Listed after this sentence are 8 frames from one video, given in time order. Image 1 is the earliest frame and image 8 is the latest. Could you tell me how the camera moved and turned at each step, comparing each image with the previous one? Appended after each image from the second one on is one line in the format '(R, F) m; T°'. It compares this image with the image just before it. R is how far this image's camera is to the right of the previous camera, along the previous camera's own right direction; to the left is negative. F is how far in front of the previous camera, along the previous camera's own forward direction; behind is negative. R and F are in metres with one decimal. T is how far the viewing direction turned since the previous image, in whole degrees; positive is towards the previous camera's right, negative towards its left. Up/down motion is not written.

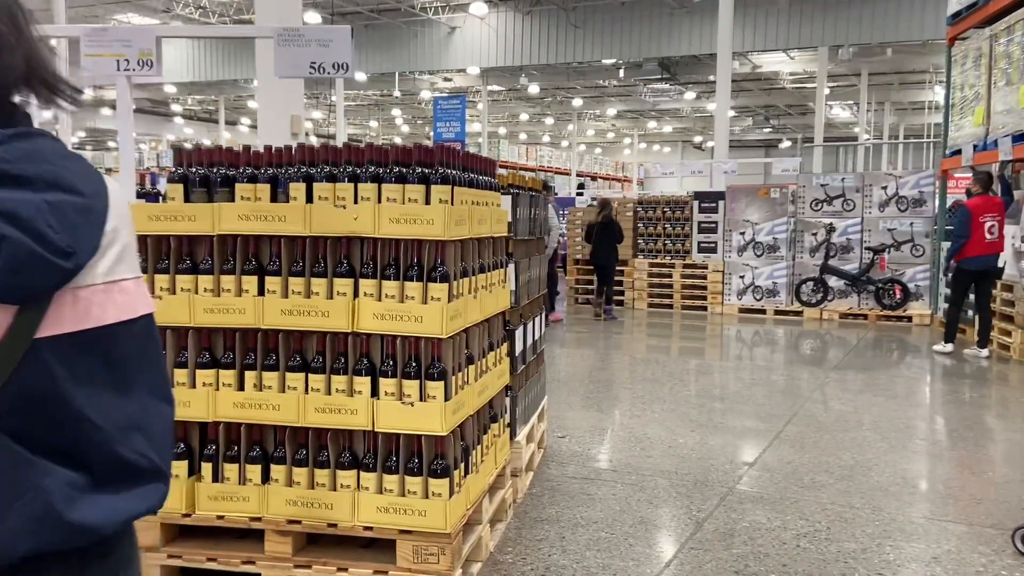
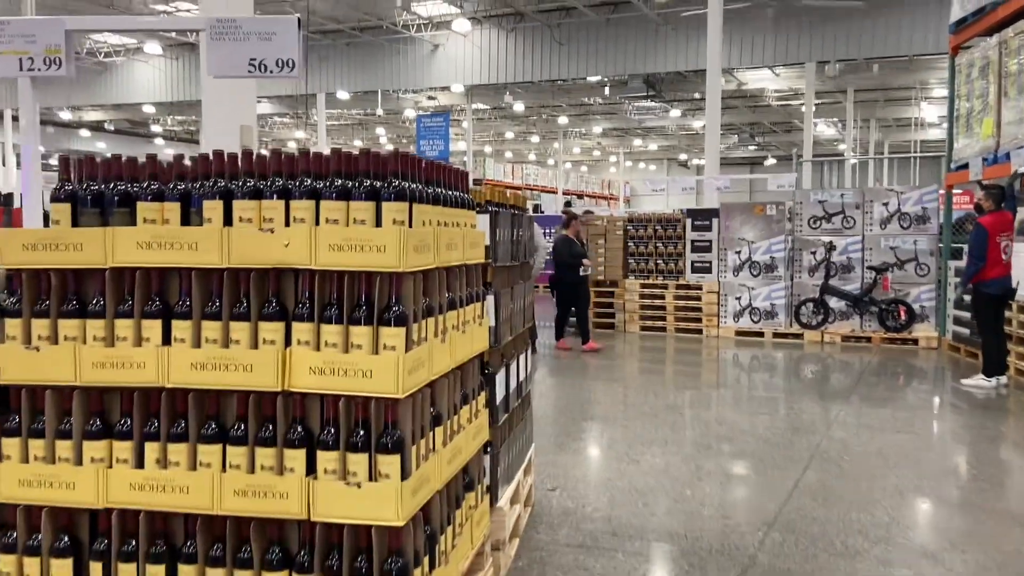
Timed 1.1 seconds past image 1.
(0.0, +0.6) m; +1°
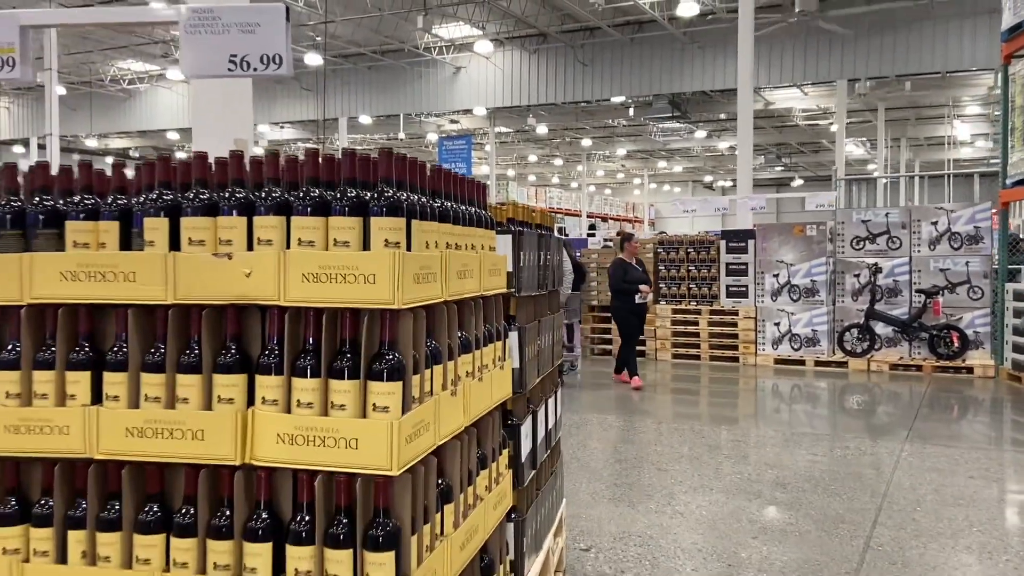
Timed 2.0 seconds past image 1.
(0.0, +0.5) m; -2°
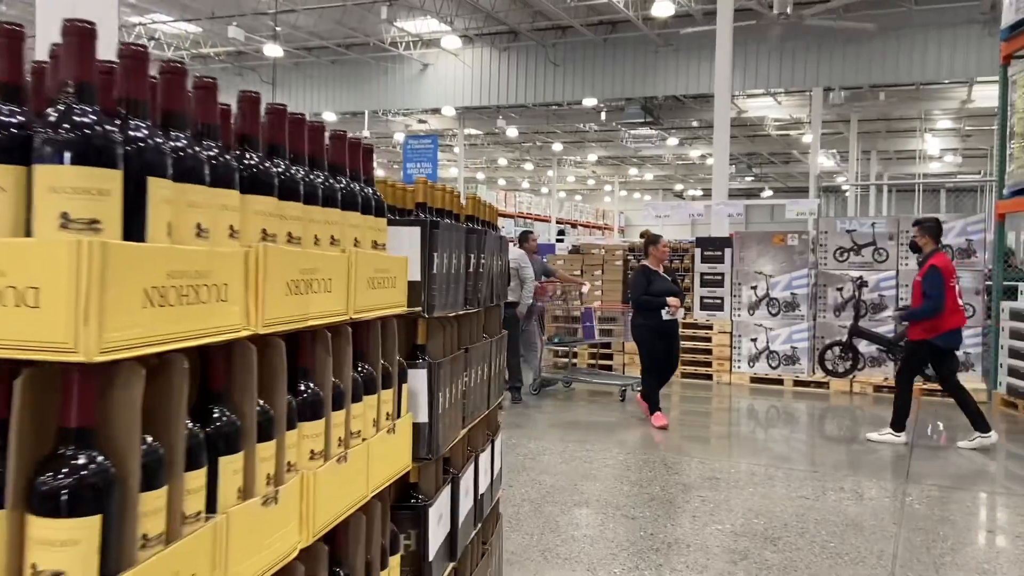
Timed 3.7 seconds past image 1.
(+0.1, +0.8) m; +2°
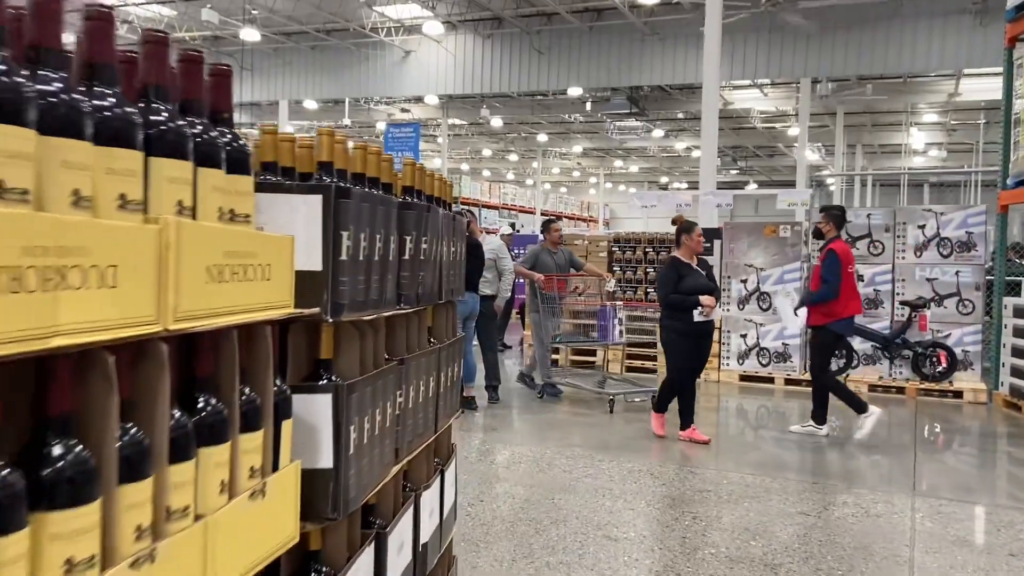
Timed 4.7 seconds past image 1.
(+0.1, +0.5) m; +1°
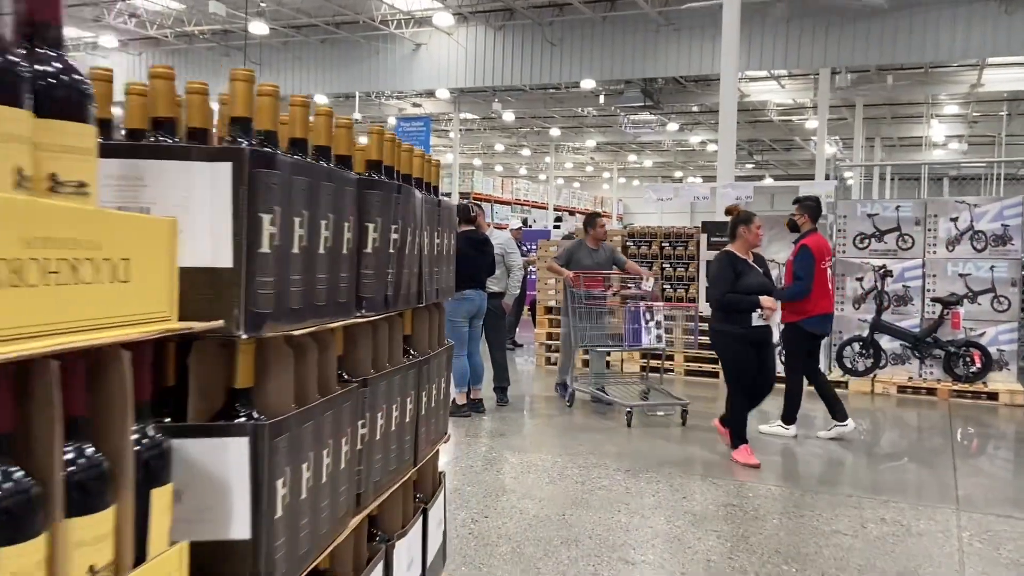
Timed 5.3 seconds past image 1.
(0.0, +0.4) m; -1°
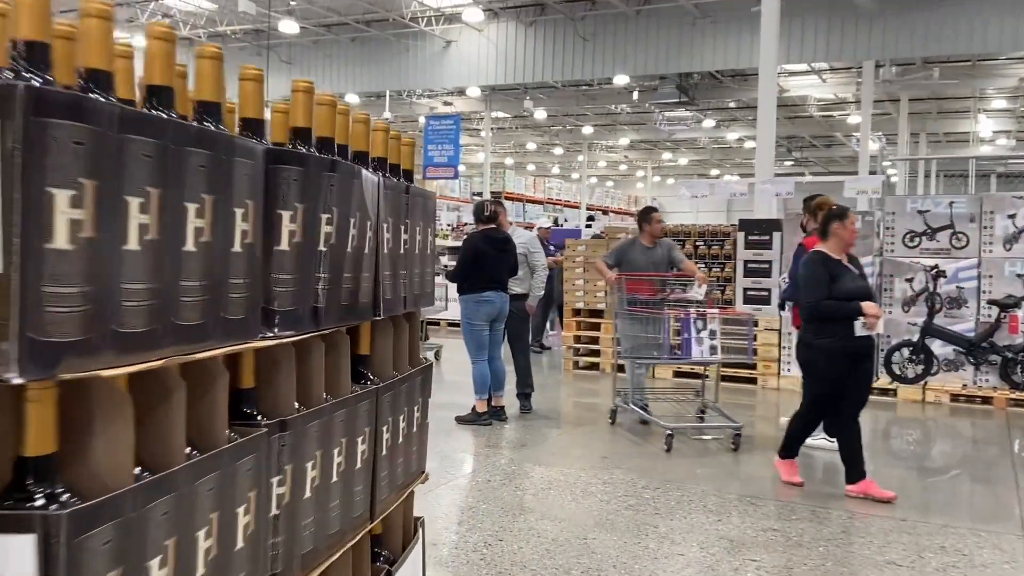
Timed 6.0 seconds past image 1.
(+0.1, +0.3) m; -2°
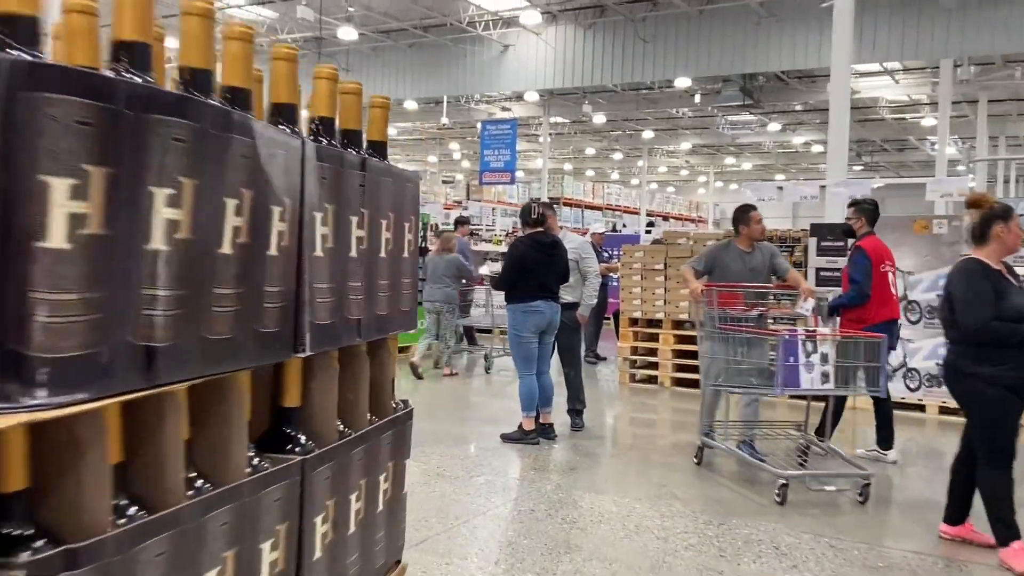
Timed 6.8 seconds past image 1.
(+0.1, +0.4) m; -4°
